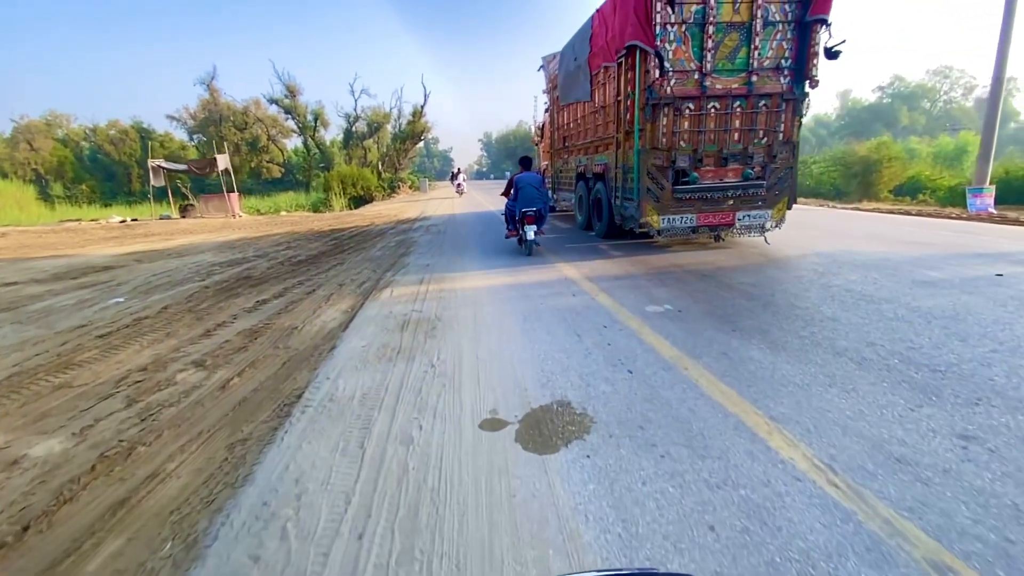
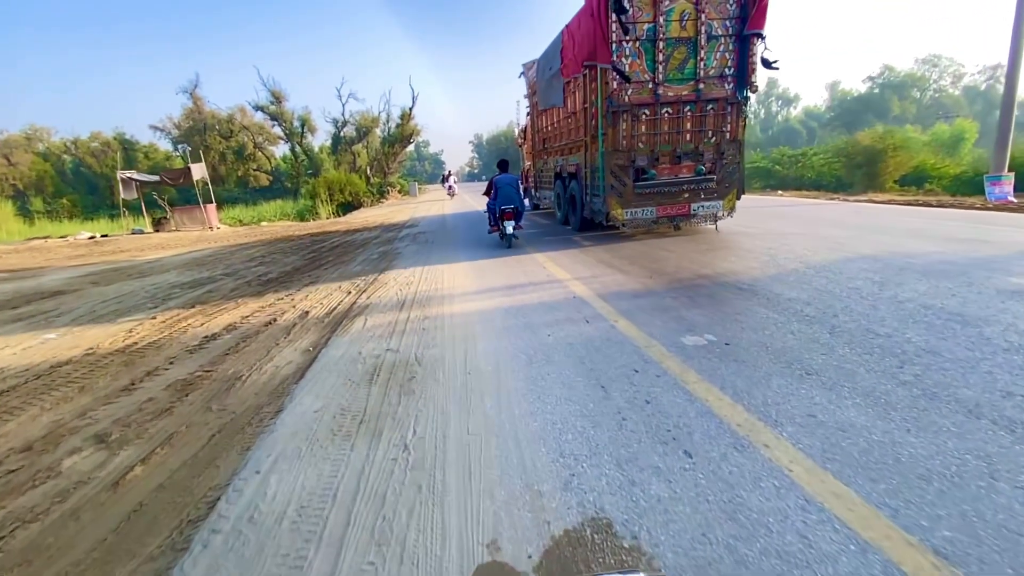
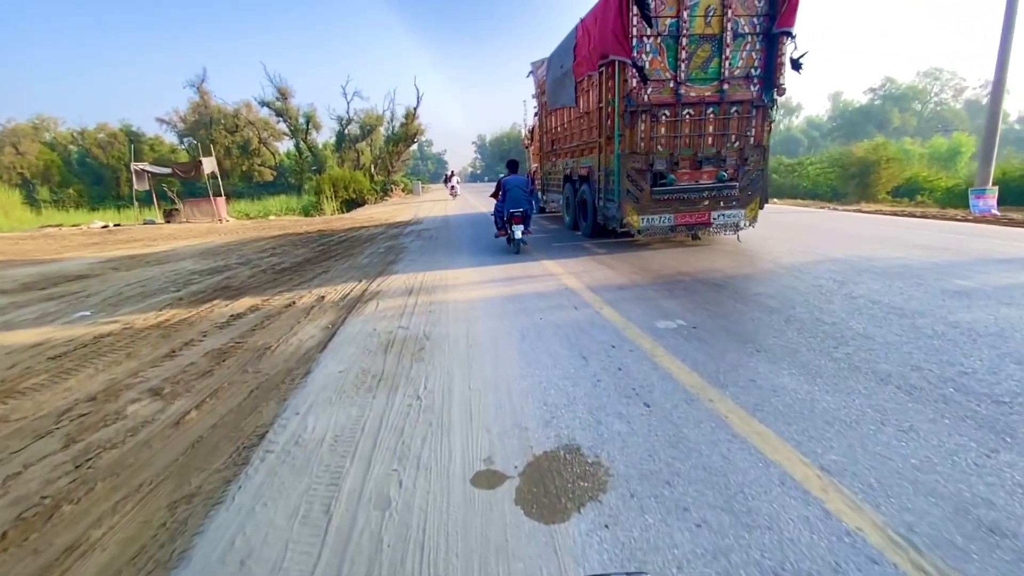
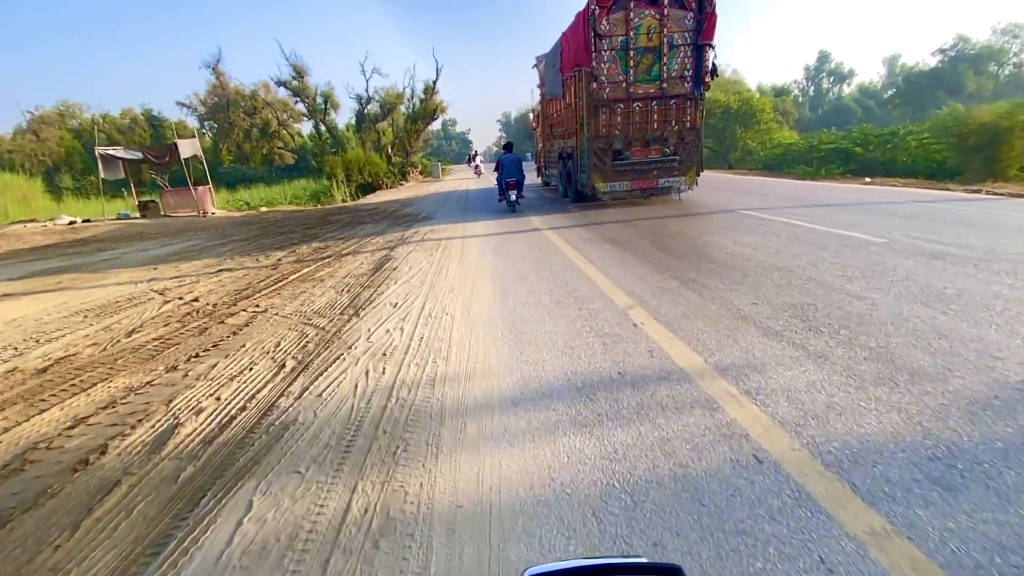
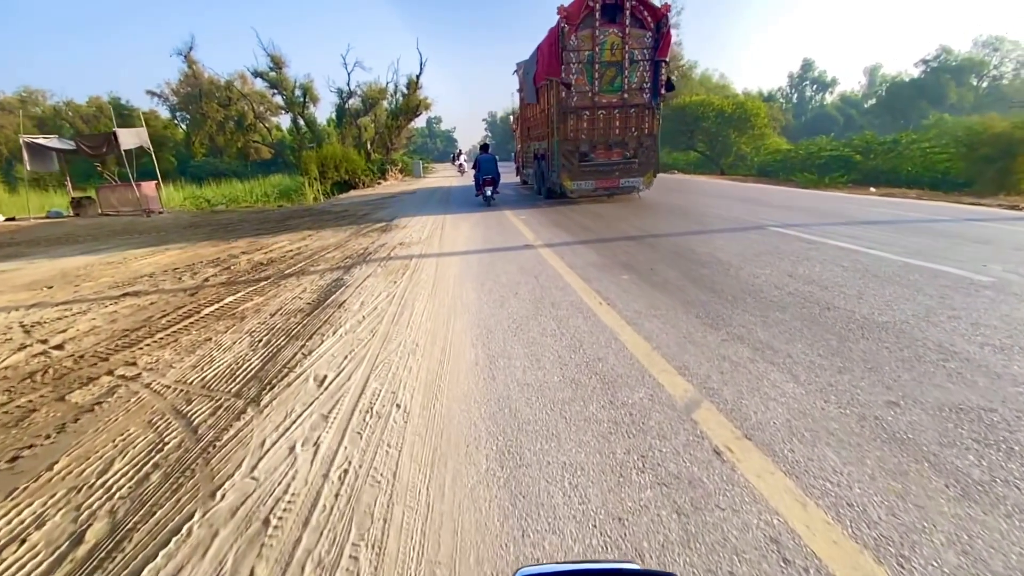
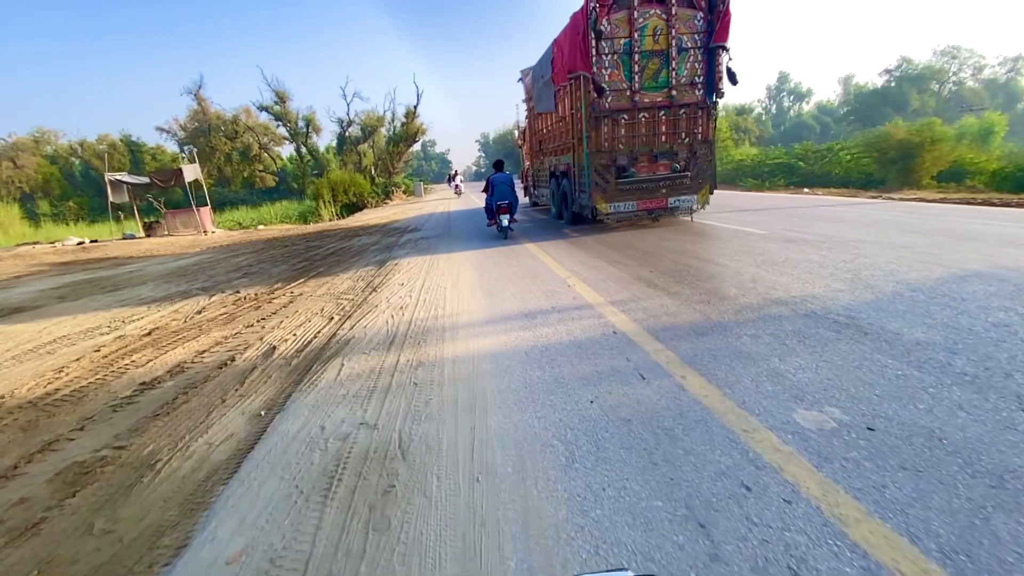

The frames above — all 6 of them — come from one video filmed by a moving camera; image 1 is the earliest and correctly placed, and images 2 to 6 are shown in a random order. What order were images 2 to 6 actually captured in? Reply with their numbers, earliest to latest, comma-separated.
3, 2, 6, 4, 5
